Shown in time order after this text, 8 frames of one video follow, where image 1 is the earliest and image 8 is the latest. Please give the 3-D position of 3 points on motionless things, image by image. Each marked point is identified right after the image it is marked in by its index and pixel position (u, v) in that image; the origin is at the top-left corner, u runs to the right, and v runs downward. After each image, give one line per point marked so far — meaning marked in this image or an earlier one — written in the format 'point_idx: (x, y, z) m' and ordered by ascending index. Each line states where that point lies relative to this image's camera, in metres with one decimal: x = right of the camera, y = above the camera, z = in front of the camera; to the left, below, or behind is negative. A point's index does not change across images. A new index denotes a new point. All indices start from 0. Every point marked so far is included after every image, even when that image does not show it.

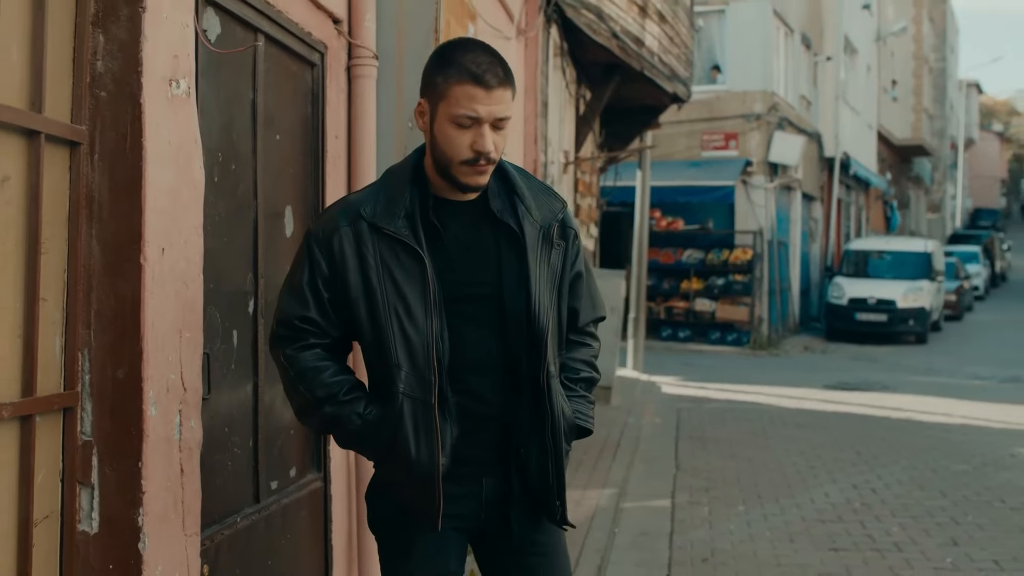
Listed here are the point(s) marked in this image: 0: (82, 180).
0: (-0.9, +0.2, +2.4) m
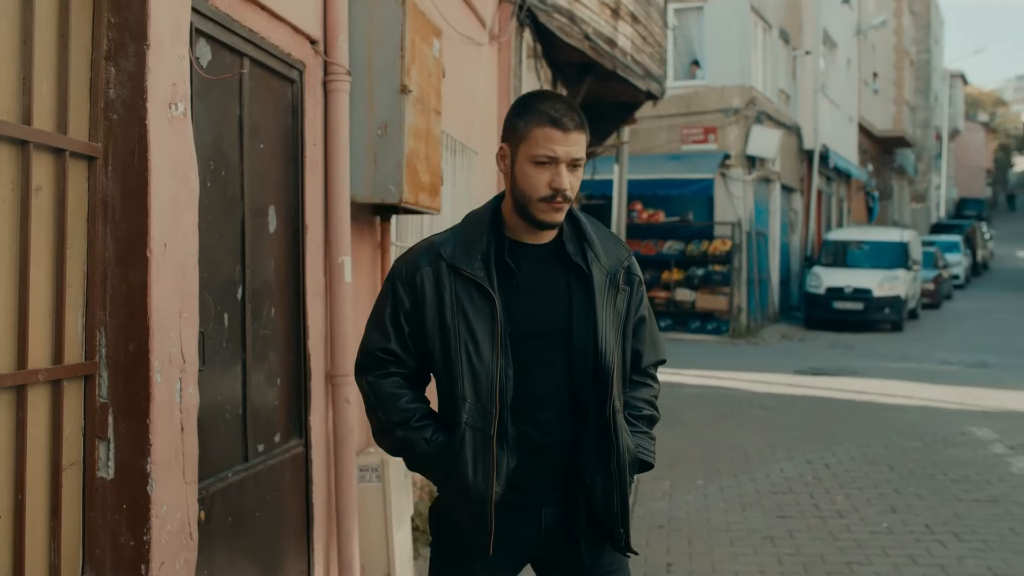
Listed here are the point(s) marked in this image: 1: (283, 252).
0: (-1.0, +0.2, +3.0) m
1: (-0.8, +0.1, +4.1) m
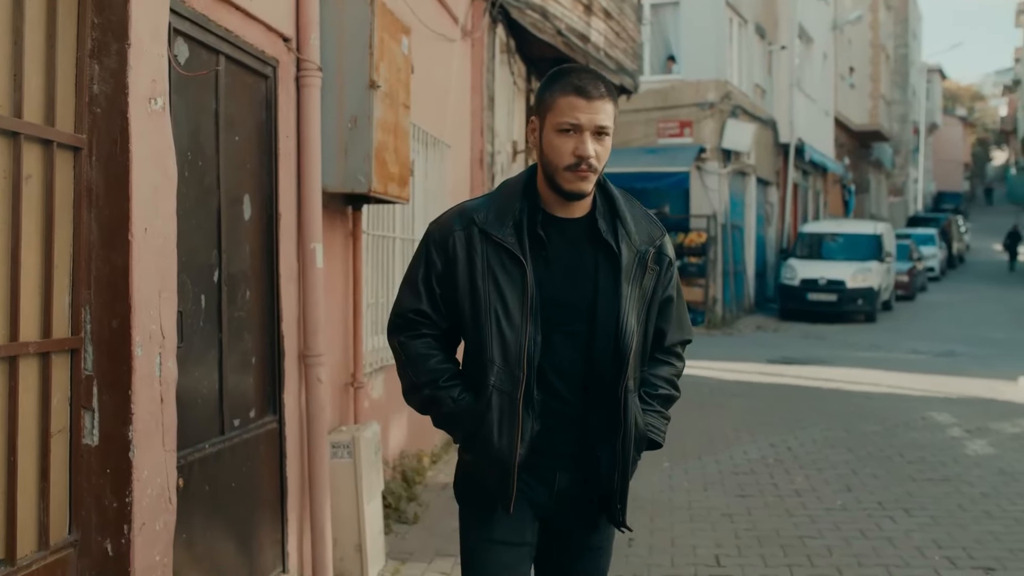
0: (-1.2, +0.3, +3.2) m
1: (-0.9, +0.2, +4.4) m
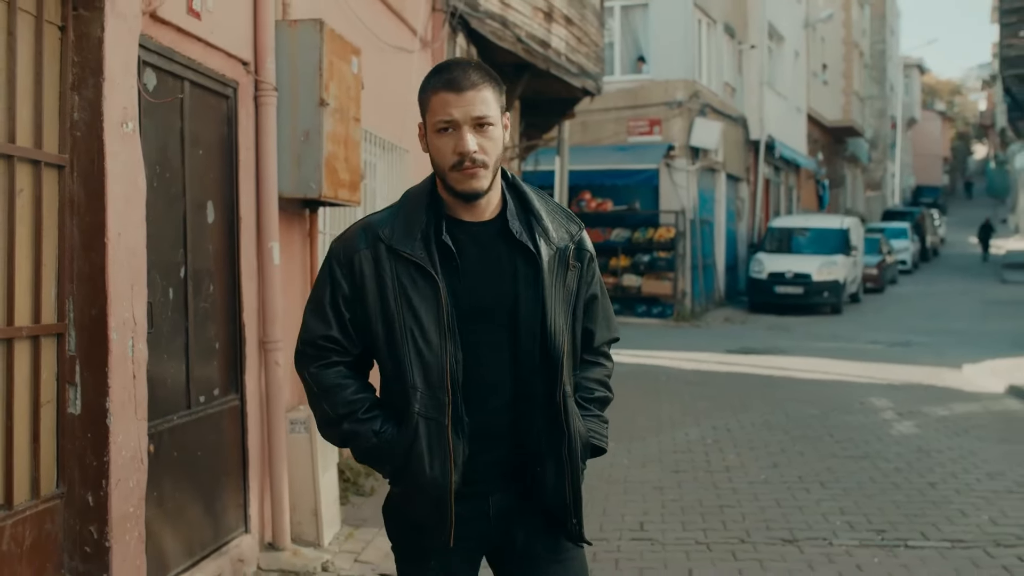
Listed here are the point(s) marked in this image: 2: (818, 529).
0: (-1.4, +0.3, +3.8) m
1: (-1.2, +0.2, +5.0) m
2: (+1.6, -1.3, +6.4) m
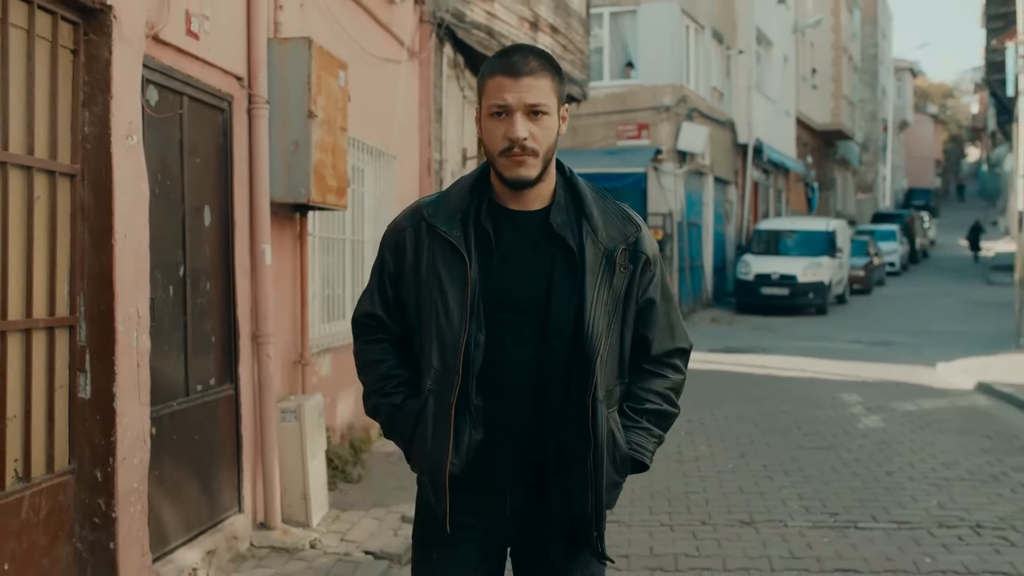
0: (-1.6, +0.3, +4.3) m
1: (-1.4, +0.2, +5.5) m
2: (+1.5, -1.3, +6.8) m
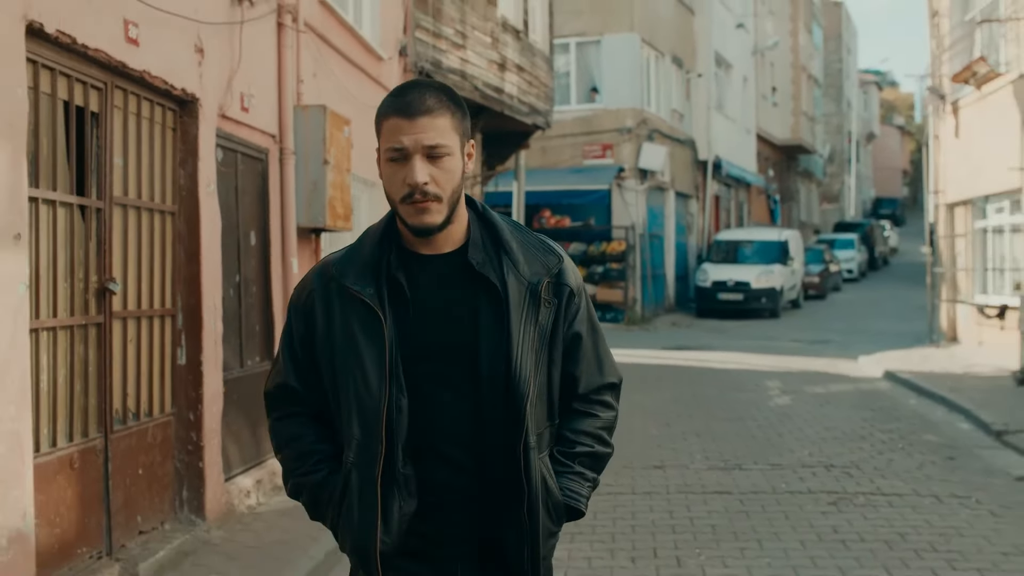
0: (-1.8, +0.3, +6.3) m
1: (-1.6, +0.2, +7.5) m
2: (+1.3, -1.3, +8.9) m
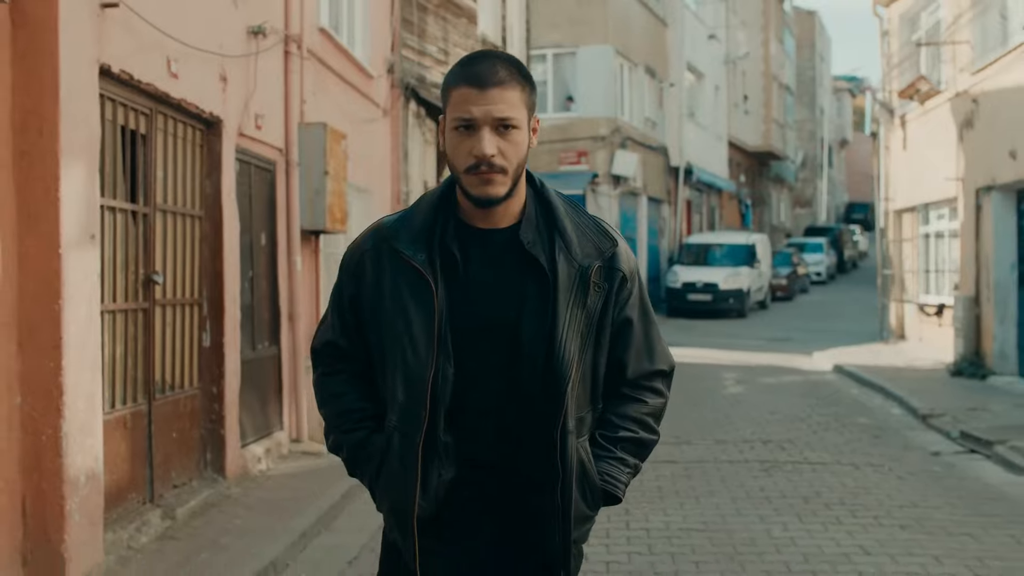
0: (-1.9, +0.4, +7.4) m
1: (-1.8, +0.2, +8.6) m
2: (+1.1, -1.3, +10.0) m
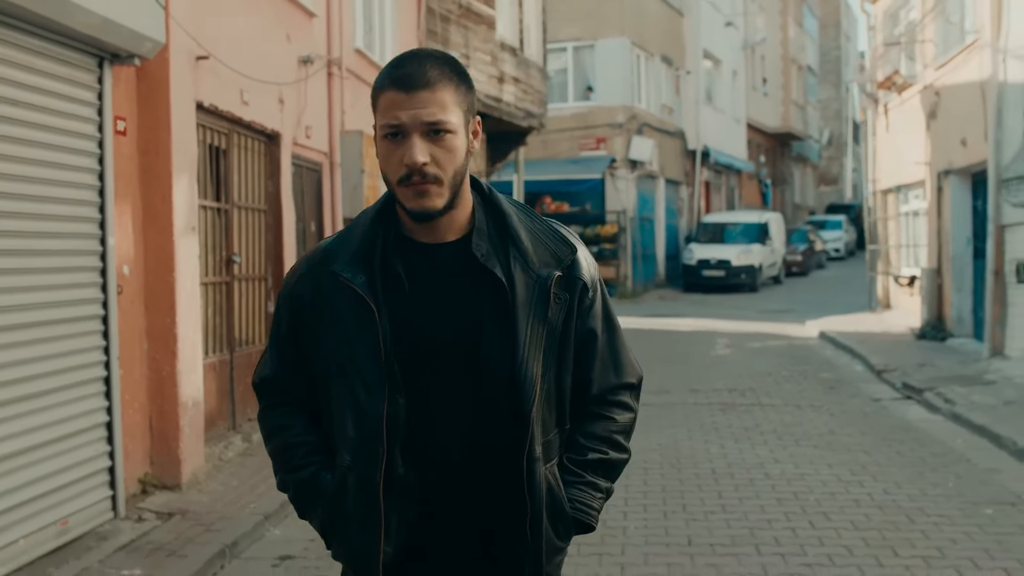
0: (-1.9, +0.5, +9.4) m
1: (-1.7, +0.4, +10.6) m
2: (+1.2, -1.0, +12.0) m
